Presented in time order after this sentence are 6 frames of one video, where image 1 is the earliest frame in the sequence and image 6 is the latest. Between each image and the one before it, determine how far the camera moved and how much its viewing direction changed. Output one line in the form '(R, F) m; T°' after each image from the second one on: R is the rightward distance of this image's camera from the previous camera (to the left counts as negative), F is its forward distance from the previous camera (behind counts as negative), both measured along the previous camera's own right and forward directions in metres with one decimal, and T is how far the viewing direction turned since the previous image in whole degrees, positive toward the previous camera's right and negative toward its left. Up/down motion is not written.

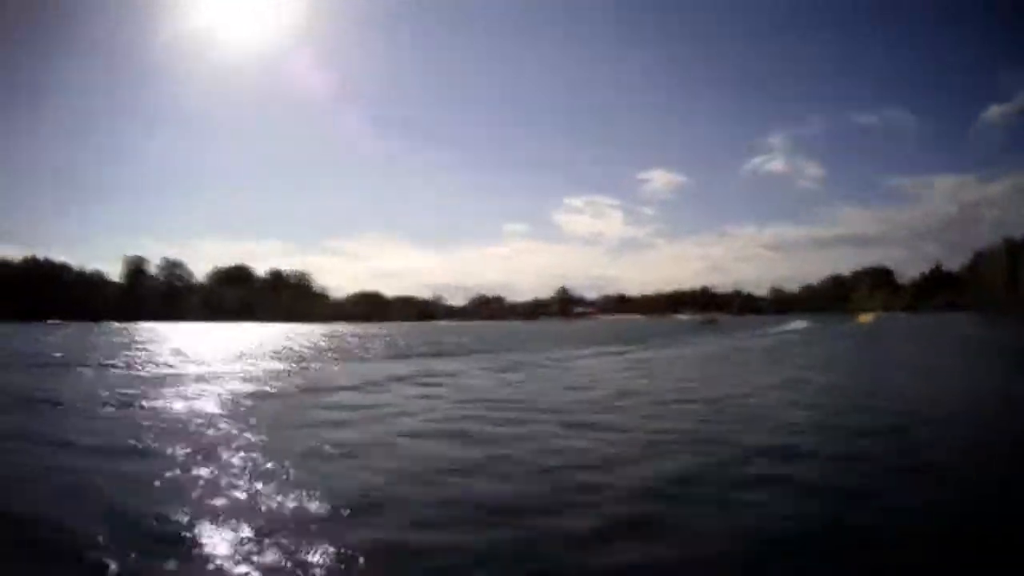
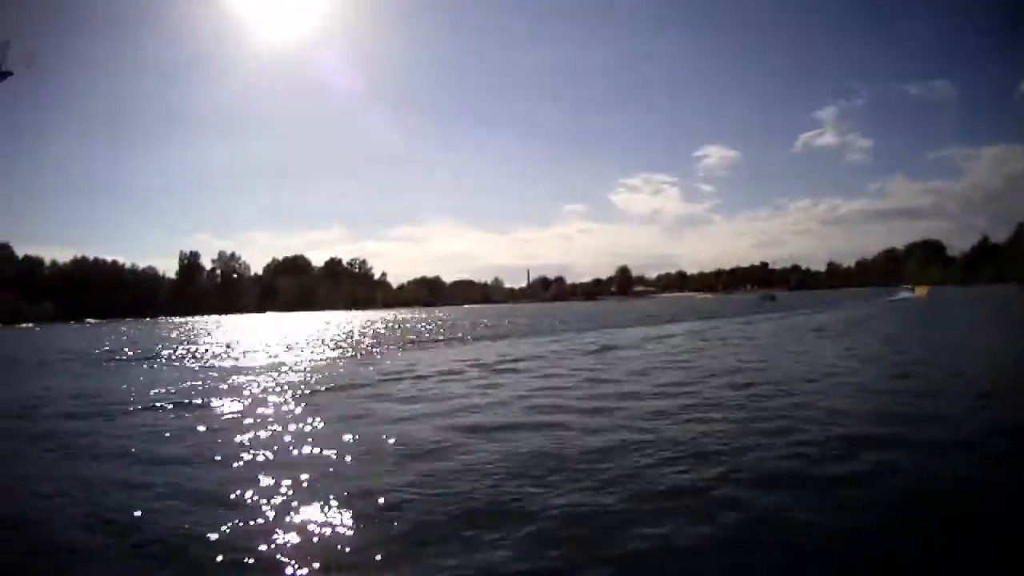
(+0.9, +0.6) m; -6°
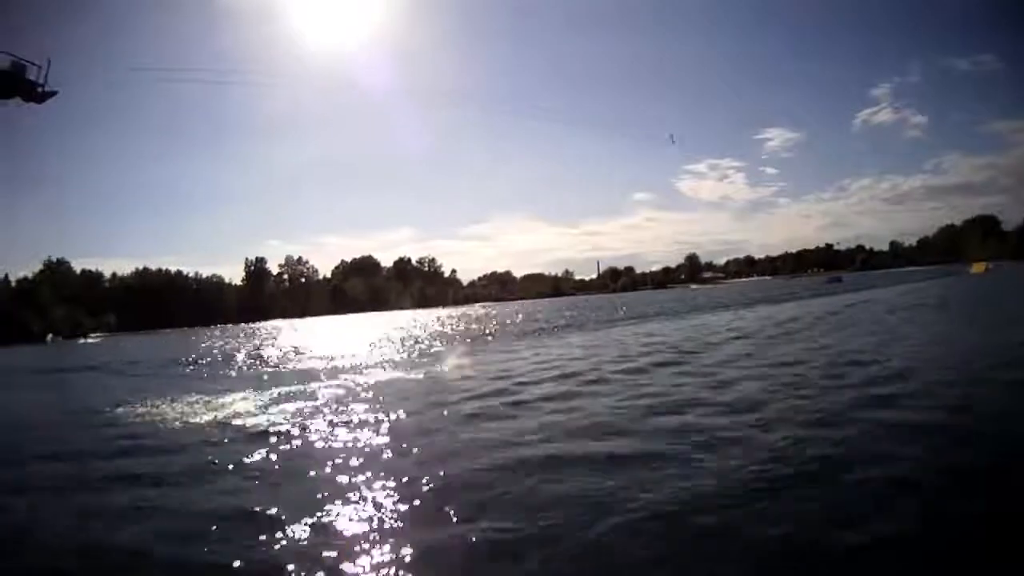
(+1.0, +0.2) m; -7°
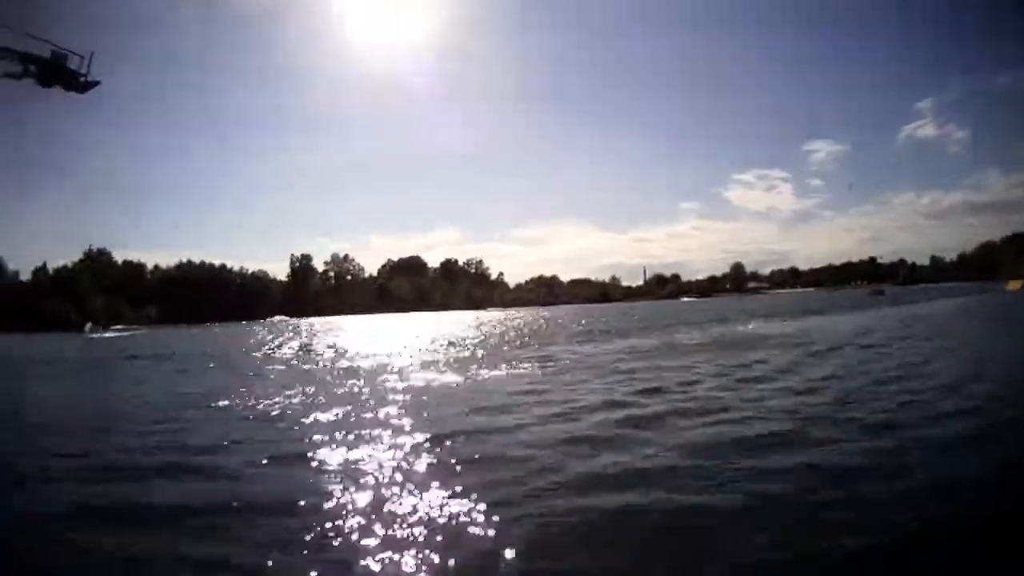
(+0.6, -0.2) m; -4°
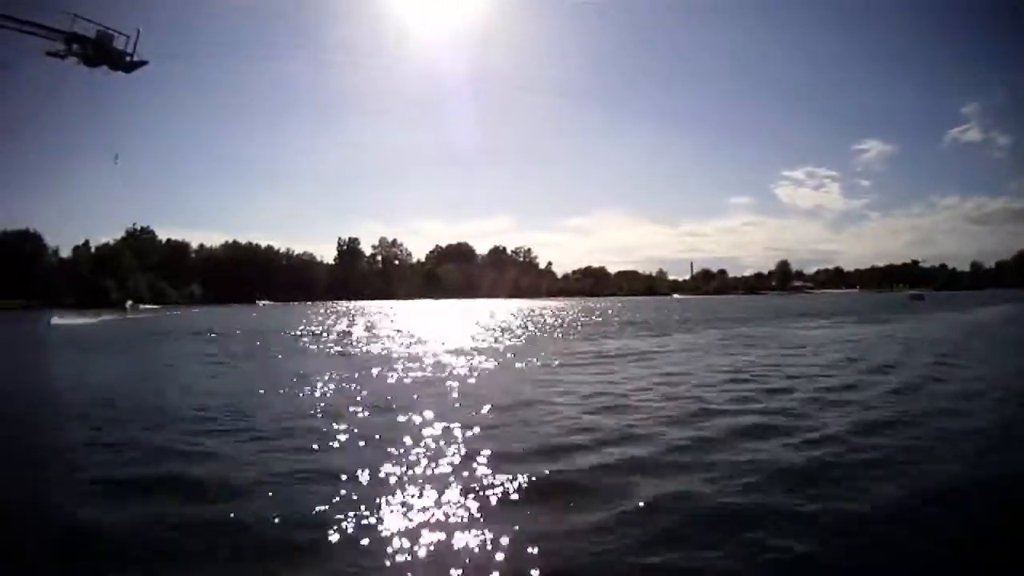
(+0.6, -0.4) m; -4°
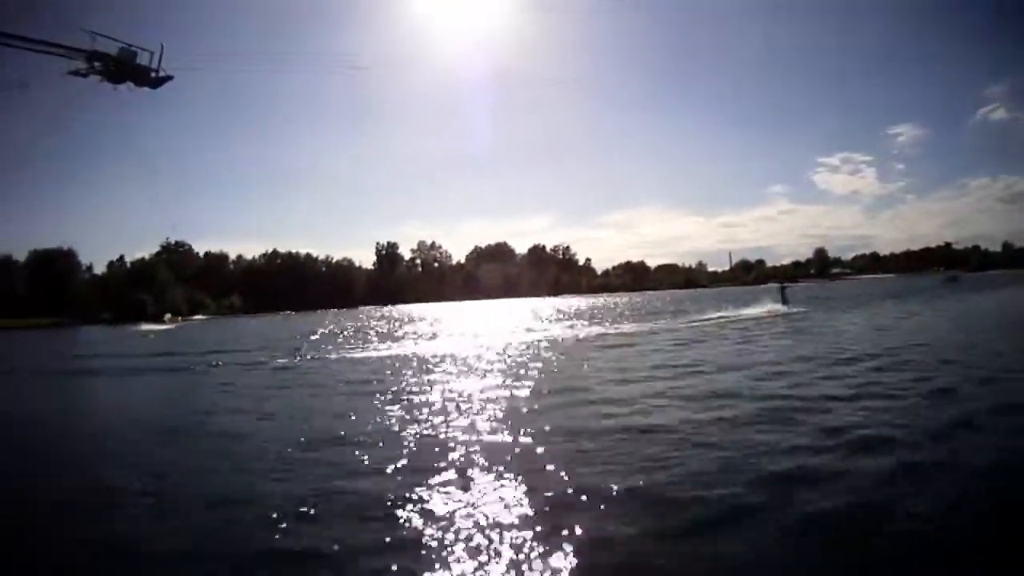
(+0.5, -0.4) m; -4°
